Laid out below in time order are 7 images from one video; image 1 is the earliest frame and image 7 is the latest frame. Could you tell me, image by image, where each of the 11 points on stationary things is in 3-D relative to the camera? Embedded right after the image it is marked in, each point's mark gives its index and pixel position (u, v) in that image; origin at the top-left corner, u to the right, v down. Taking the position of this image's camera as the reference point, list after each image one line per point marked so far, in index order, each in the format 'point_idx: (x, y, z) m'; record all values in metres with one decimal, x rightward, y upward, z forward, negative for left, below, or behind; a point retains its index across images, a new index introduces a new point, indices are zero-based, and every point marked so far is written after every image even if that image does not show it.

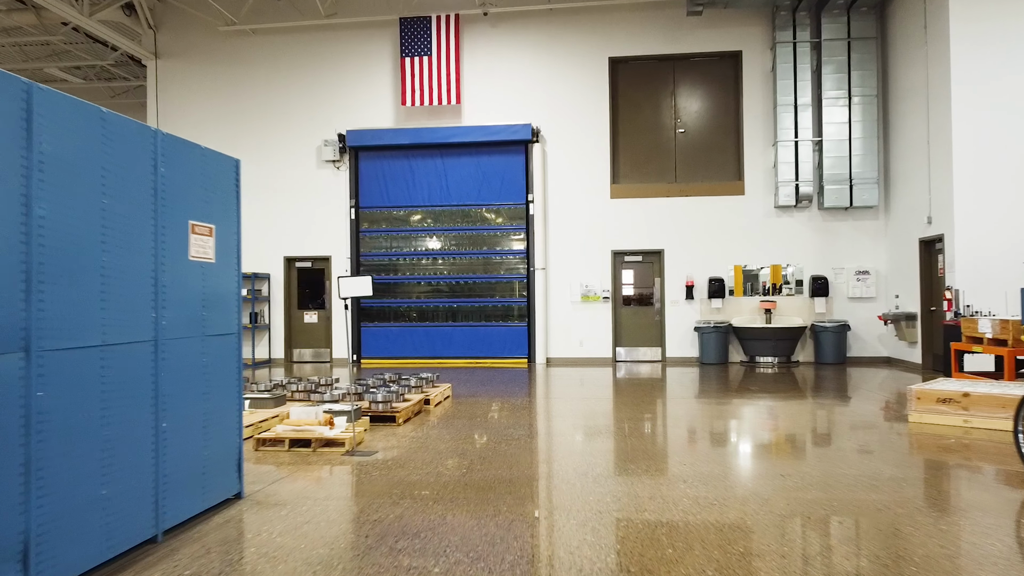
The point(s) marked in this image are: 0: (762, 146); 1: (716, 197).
0: (+3.1, +1.8, +10.1) m
1: (+2.5, +1.1, +10.1) m
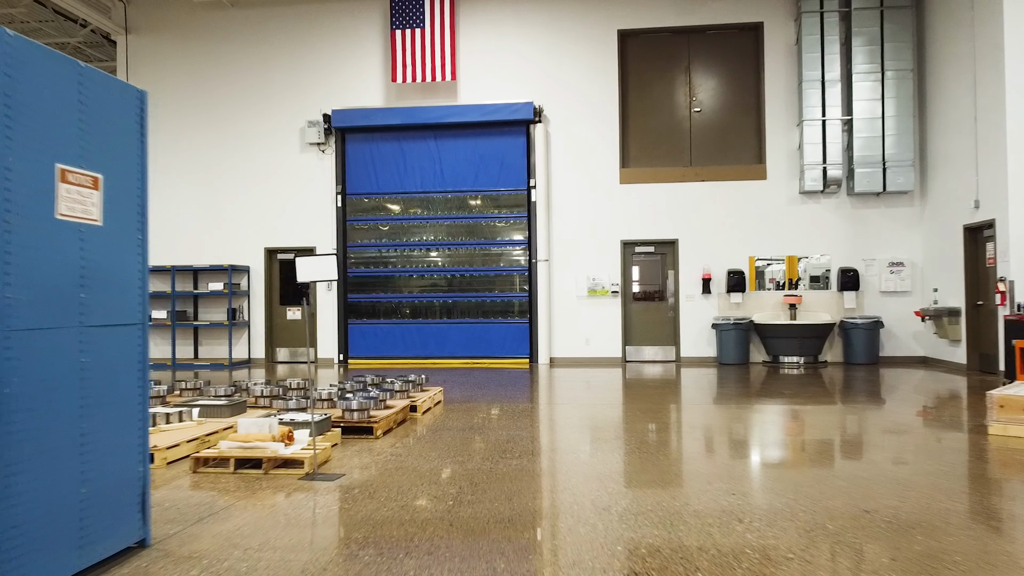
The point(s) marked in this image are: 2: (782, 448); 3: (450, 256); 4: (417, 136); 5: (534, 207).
0: (+3.1, +1.8, +9.2) m
1: (+2.5, +1.2, +9.2) m
2: (+1.8, -1.0, +5.4) m
3: (-0.7, +0.4, +9.7) m
4: (-1.2, +1.8, +9.8) m
5: (+0.3, +1.0, +9.5) m
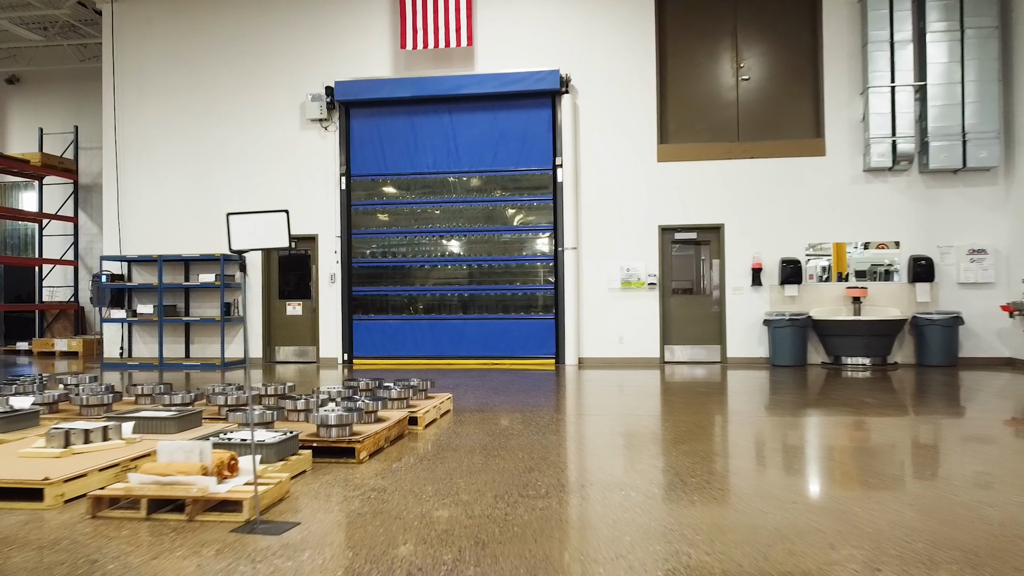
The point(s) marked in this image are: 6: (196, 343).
0: (+3.4, +1.9, +8.1) m
1: (+2.8, +1.3, +8.1) m
2: (+1.9, -1.0, +4.3) m
3: (-0.5, +0.5, +8.7) m
4: (-0.9, +1.9, +8.8) m
5: (+0.5, +1.0, +8.4) m
6: (-3.5, -0.6, +9.1) m
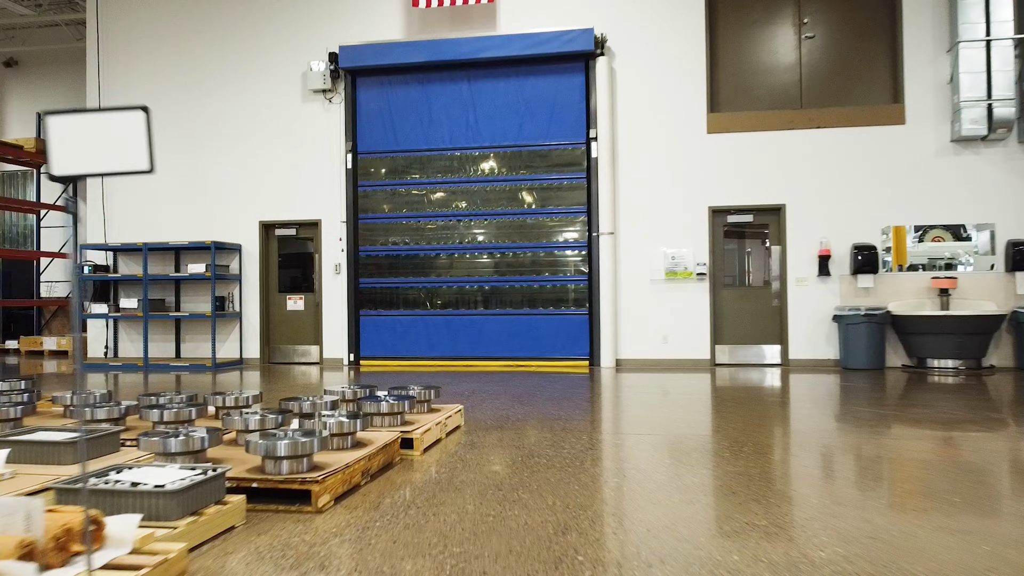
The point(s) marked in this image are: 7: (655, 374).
0: (+3.6, +2.0, +6.9) m
1: (+3.0, +1.4, +7.0) m
2: (+2.0, -0.9, +3.2) m
3: (-0.2, +0.6, +7.7) m
4: (-0.6, +2.0, +7.8) m
5: (+0.8, +1.1, +7.4) m
6: (-3.3, -0.5, +8.1) m
7: (+1.2, -0.7, +6.9) m
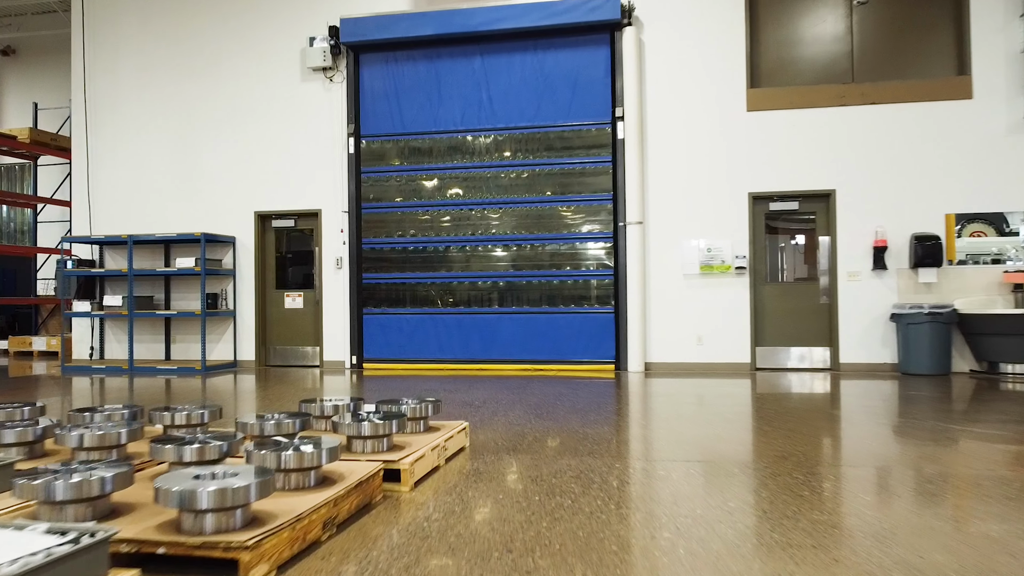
0: (+3.7, +2.0, +6.2) m
1: (+3.2, +1.4, +6.2) m
2: (+2.1, -0.8, +2.4) m
3: (-0.1, +0.6, +7.0) m
4: (-0.5, +2.0, +7.1) m
5: (+0.9, +1.2, +6.6) m
6: (-3.1, -0.5, +7.5) m
7: (+1.3, -0.7, +6.2) m
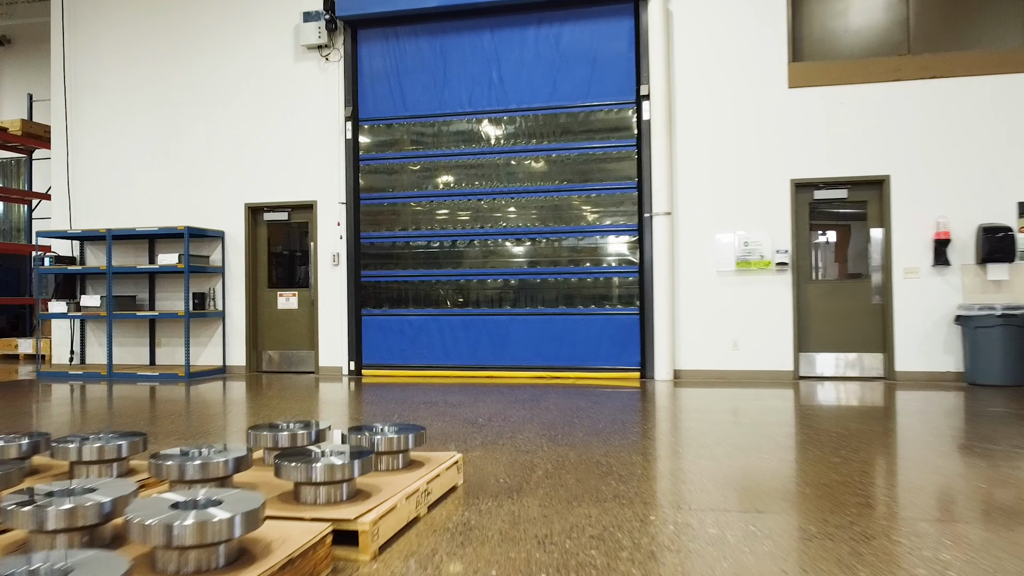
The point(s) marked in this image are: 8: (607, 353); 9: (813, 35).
0: (+3.8, +2.0, +5.4) m
1: (+3.2, +1.4, +5.5) m
2: (+2.1, -0.8, +1.7) m
3: (0.0, +0.6, +6.3) m
4: (-0.4, +2.1, +6.4) m
5: (+1.0, +1.2, +6.0) m
6: (-3.0, -0.5, +6.9) m
7: (+1.4, -0.7, +5.5) m
8: (+0.7, -0.5, +6.0) m
9: (+2.2, +1.9, +6.0) m
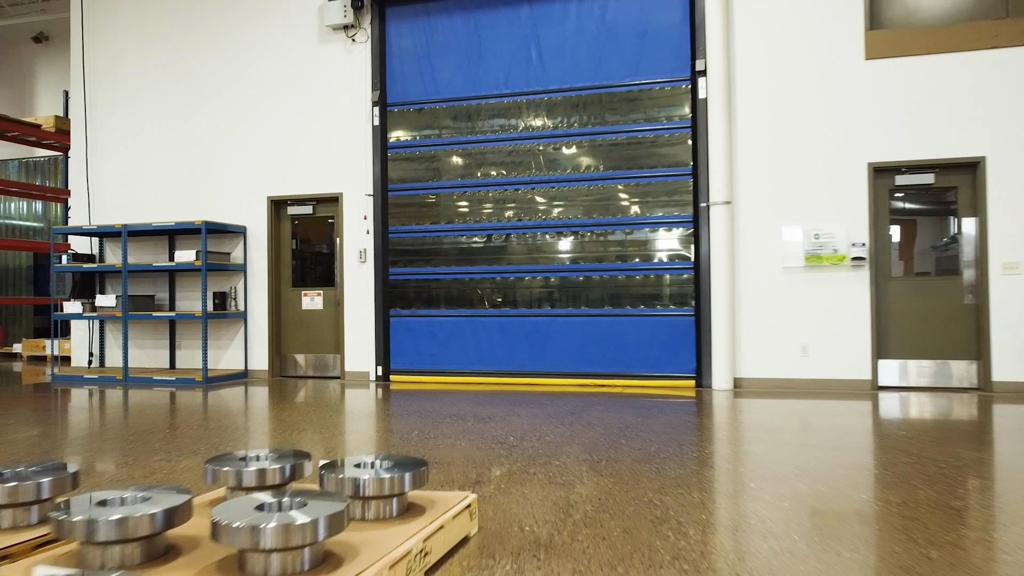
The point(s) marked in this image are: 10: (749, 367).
0: (+4.0, +2.1, +4.6) m
1: (+3.5, +1.4, +4.7) m
2: (+2.1, -0.8, +1.0) m
3: (+0.3, +0.6, +5.7) m
4: (-0.1, +2.1, +5.9) m
5: (+1.3, +1.2, +5.3) m
6: (-2.6, -0.5, +6.5) m
7: (+1.7, -0.7, +4.8) m
8: (+1.0, -0.5, +5.4) m
9: (+2.5, +1.9, +5.3) m
10: (+1.5, -0.5, +5.3) m
